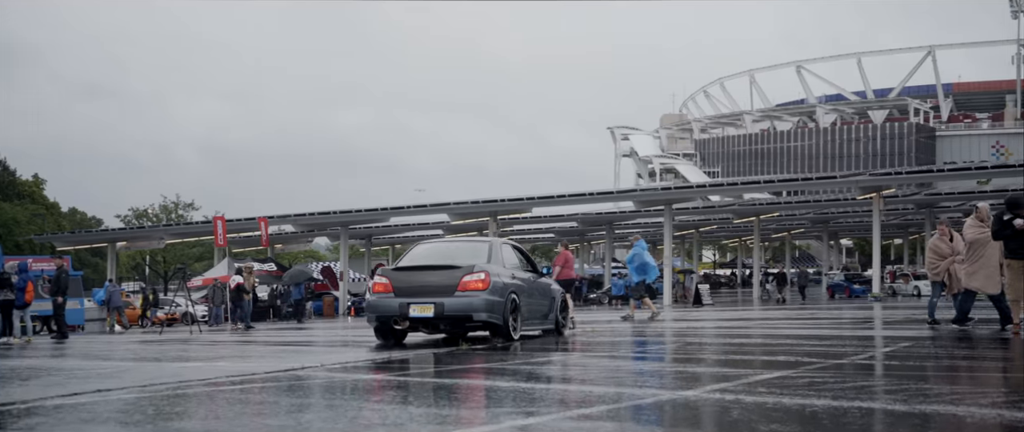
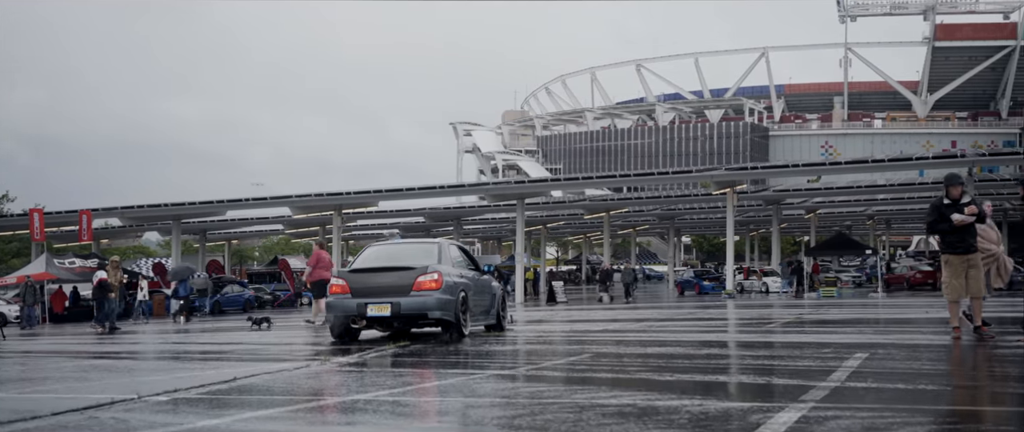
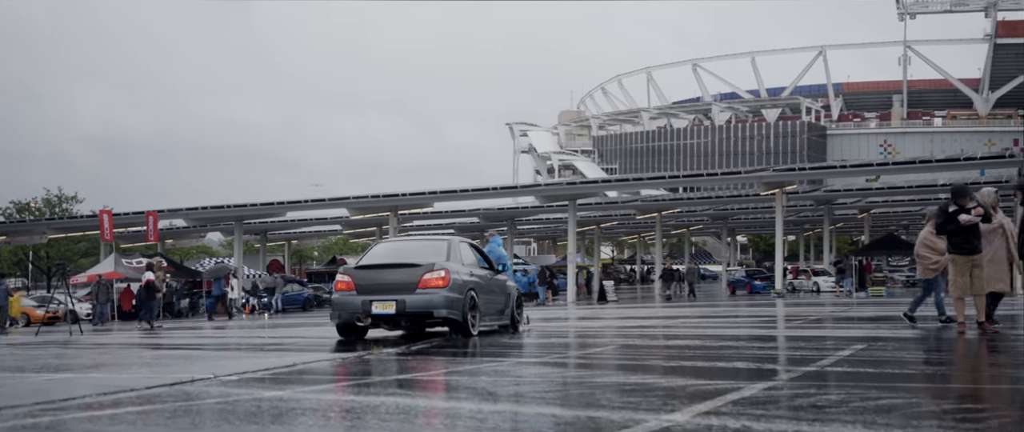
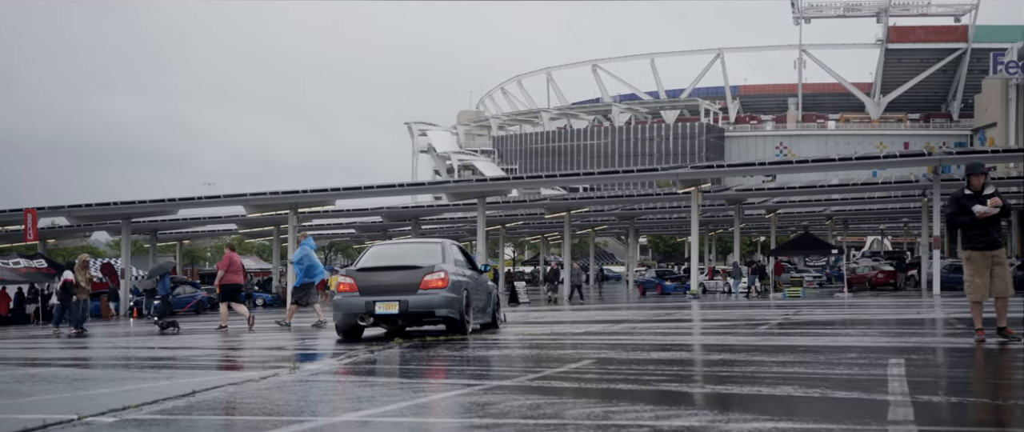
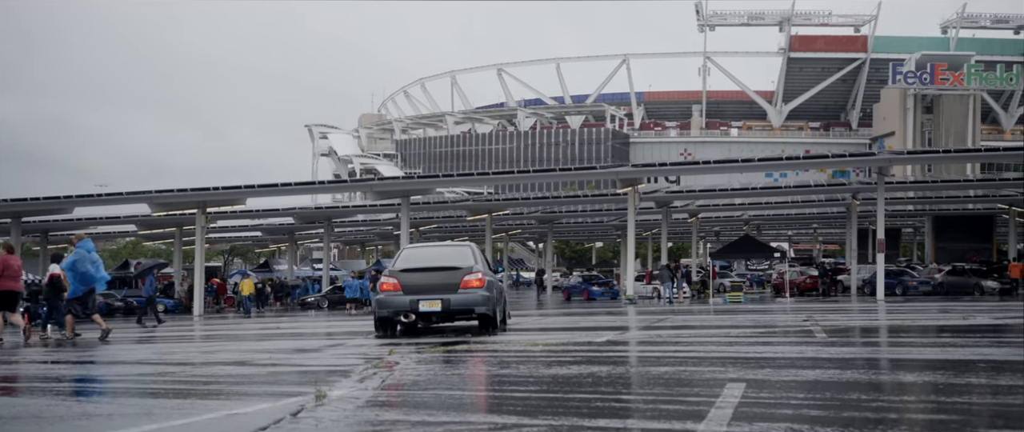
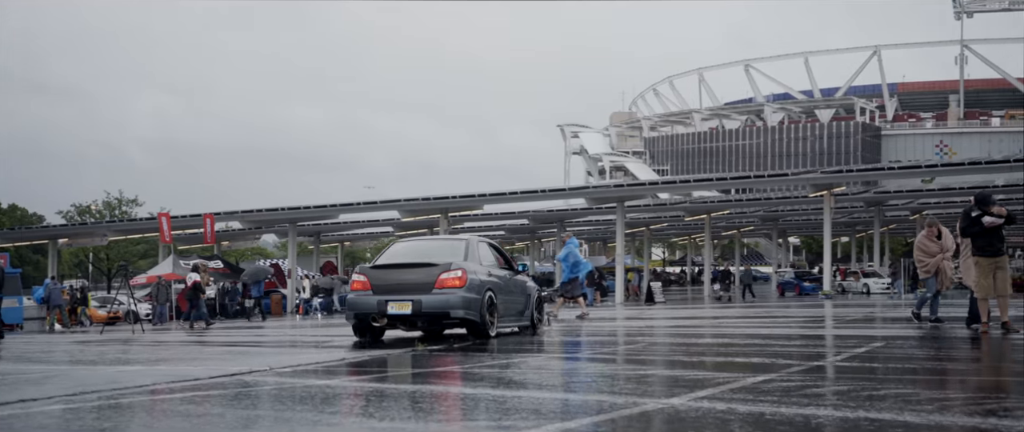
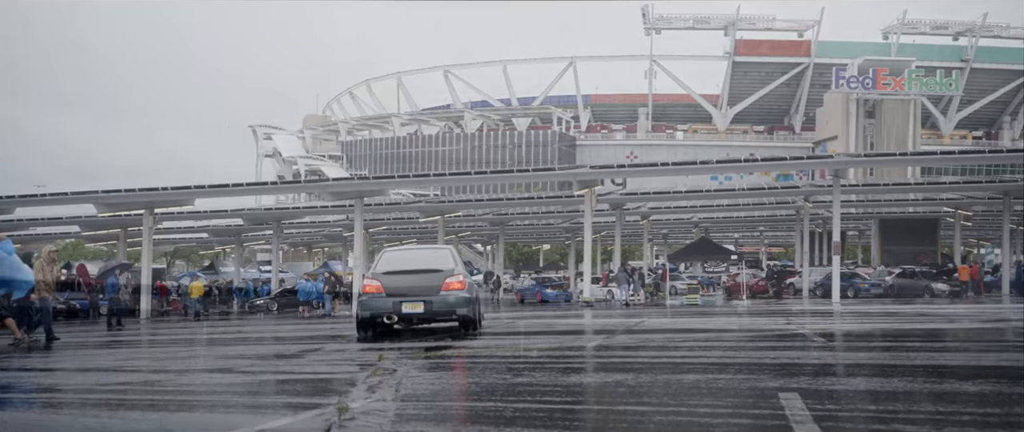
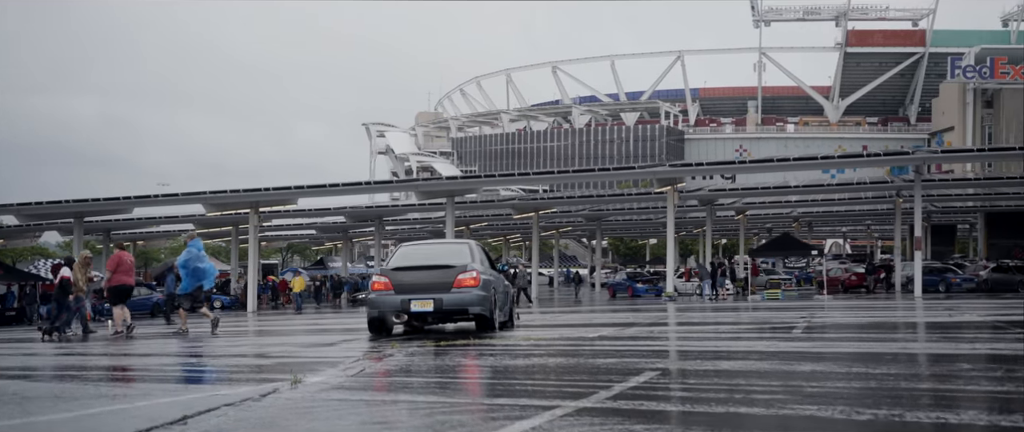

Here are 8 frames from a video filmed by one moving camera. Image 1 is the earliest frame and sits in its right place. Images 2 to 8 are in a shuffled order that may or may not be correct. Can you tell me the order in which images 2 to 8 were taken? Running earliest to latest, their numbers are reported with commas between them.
6, 3, 2, 4, 8, 5, 7
